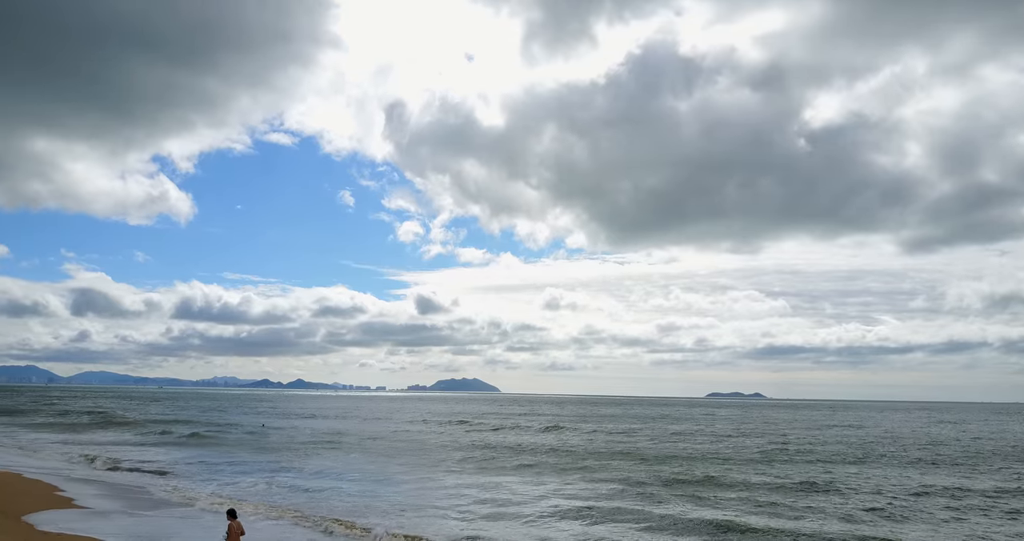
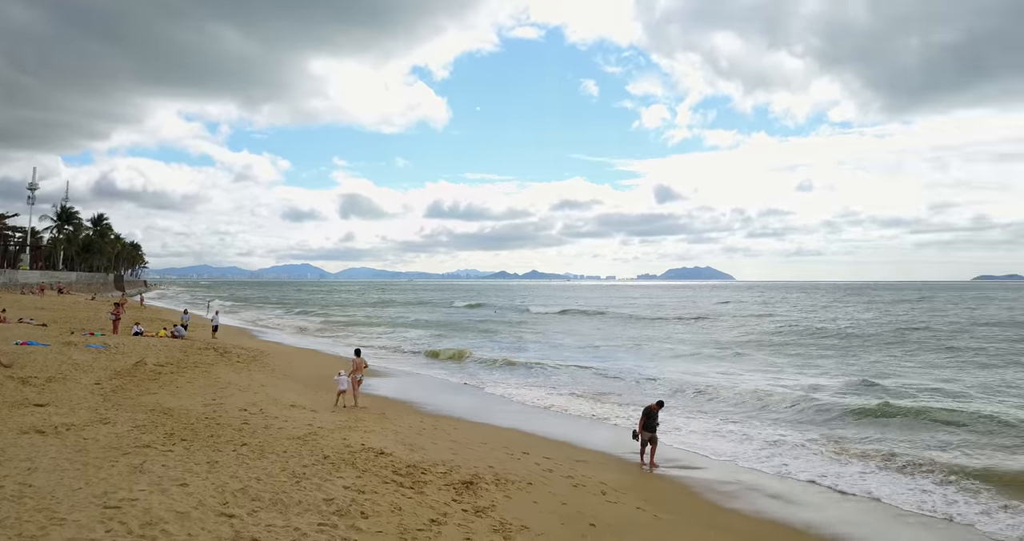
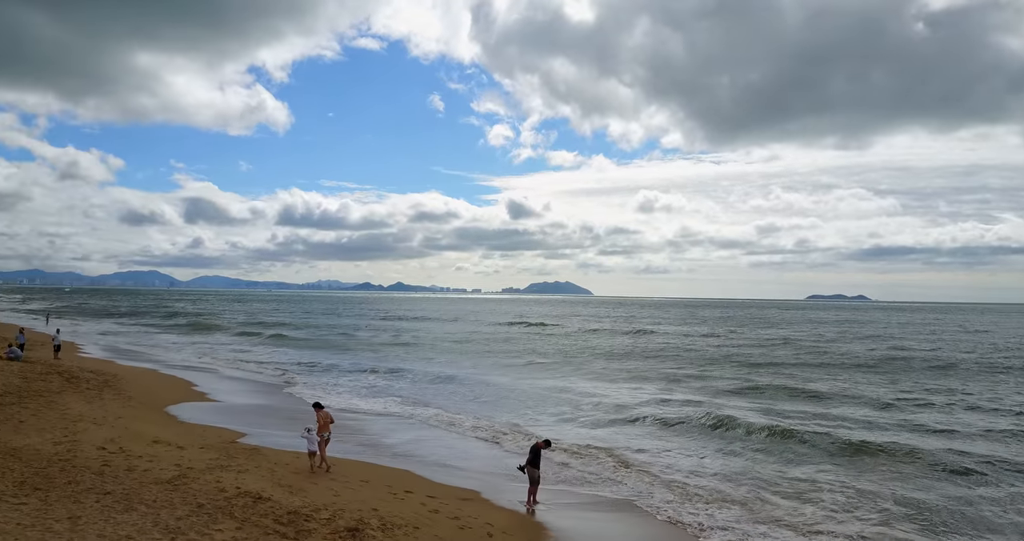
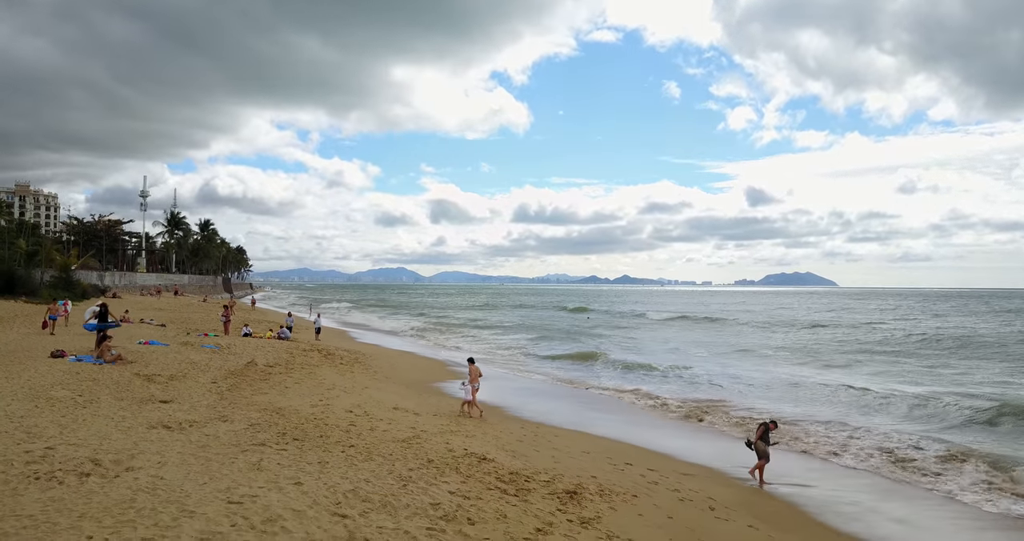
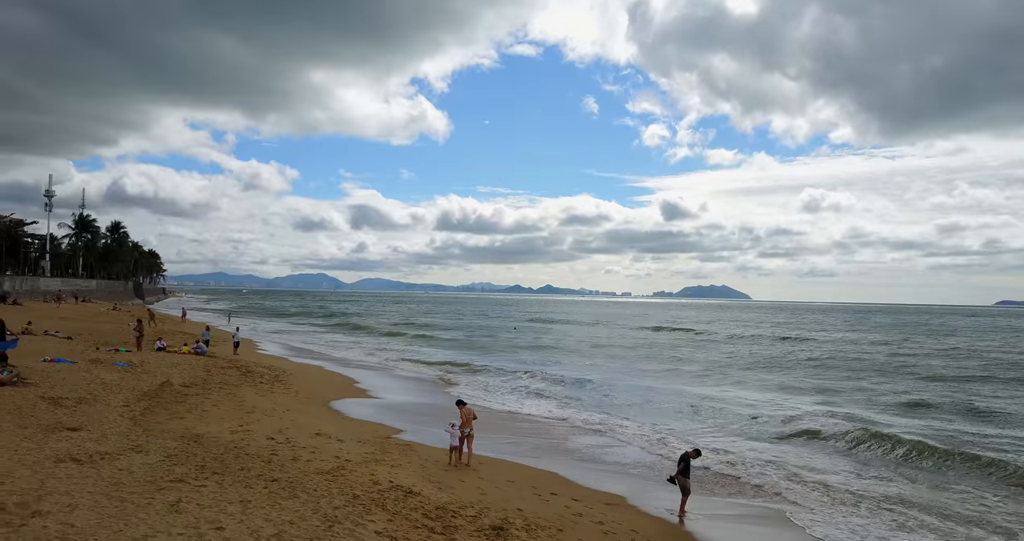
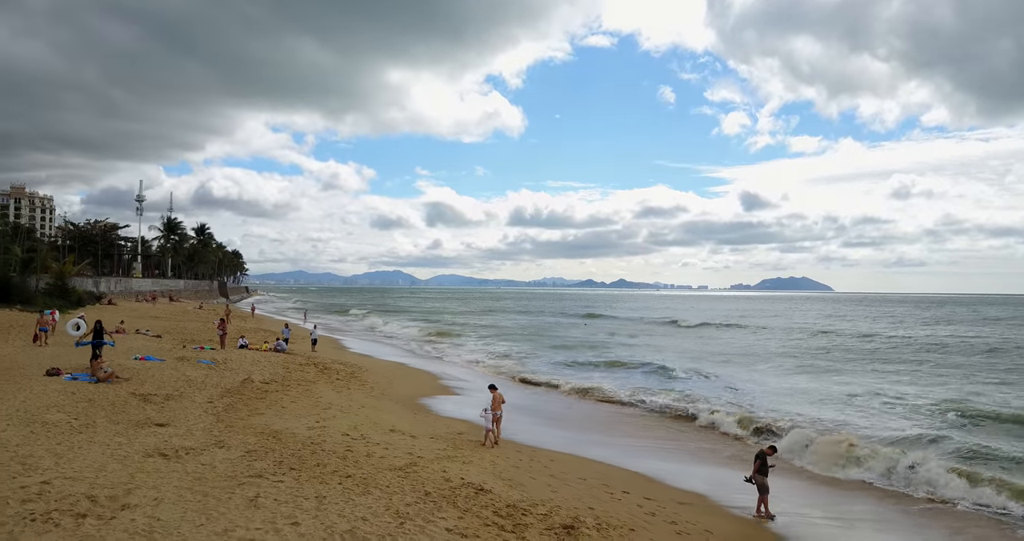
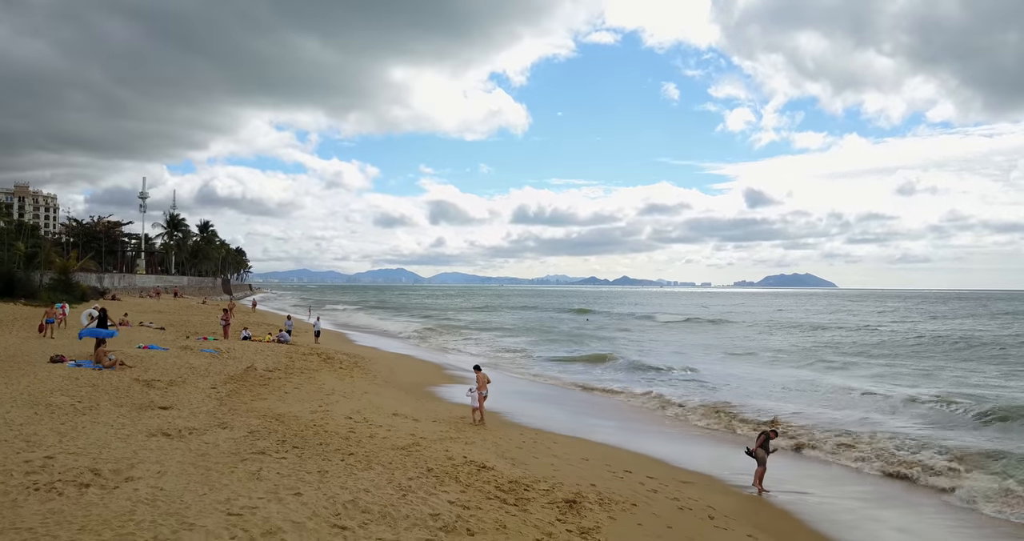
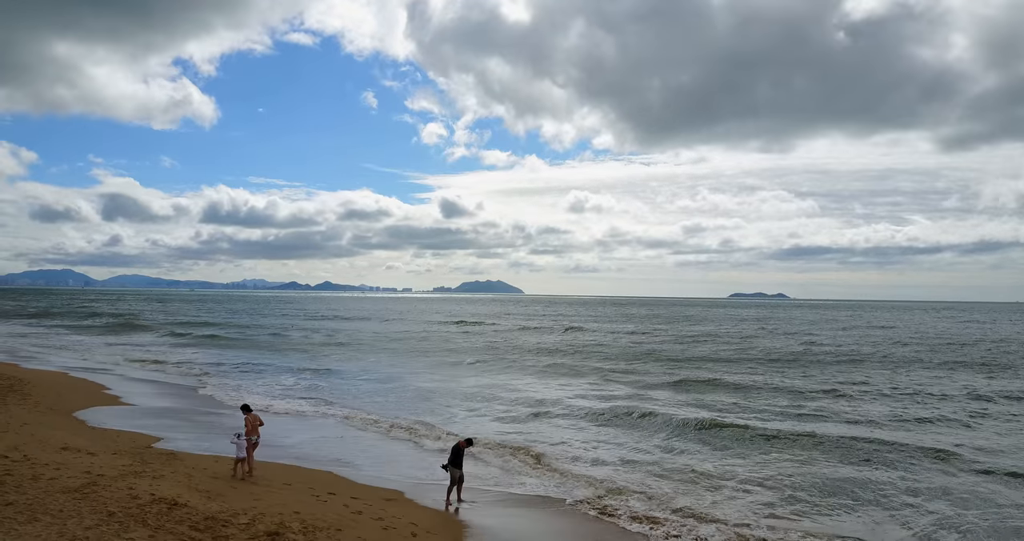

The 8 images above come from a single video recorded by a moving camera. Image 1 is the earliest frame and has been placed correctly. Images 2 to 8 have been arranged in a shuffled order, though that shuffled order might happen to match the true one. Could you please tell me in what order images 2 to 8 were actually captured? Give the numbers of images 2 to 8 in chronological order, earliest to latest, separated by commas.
8, 3, 5, 6, 7, 4, 2
